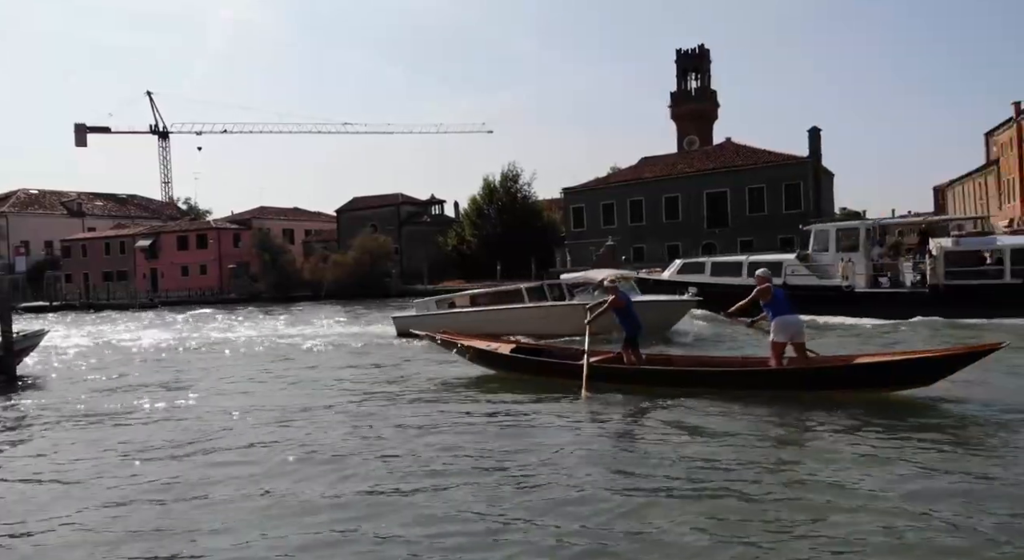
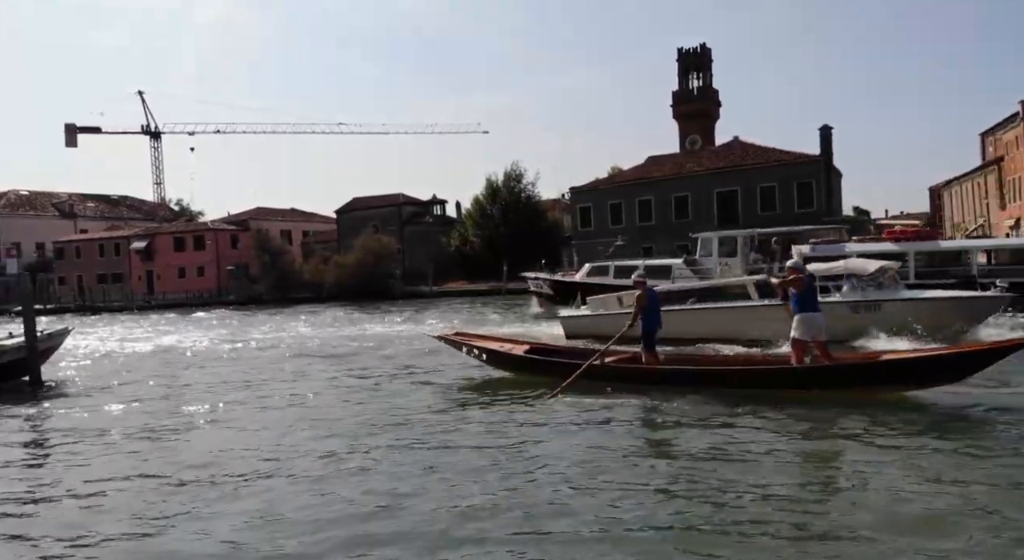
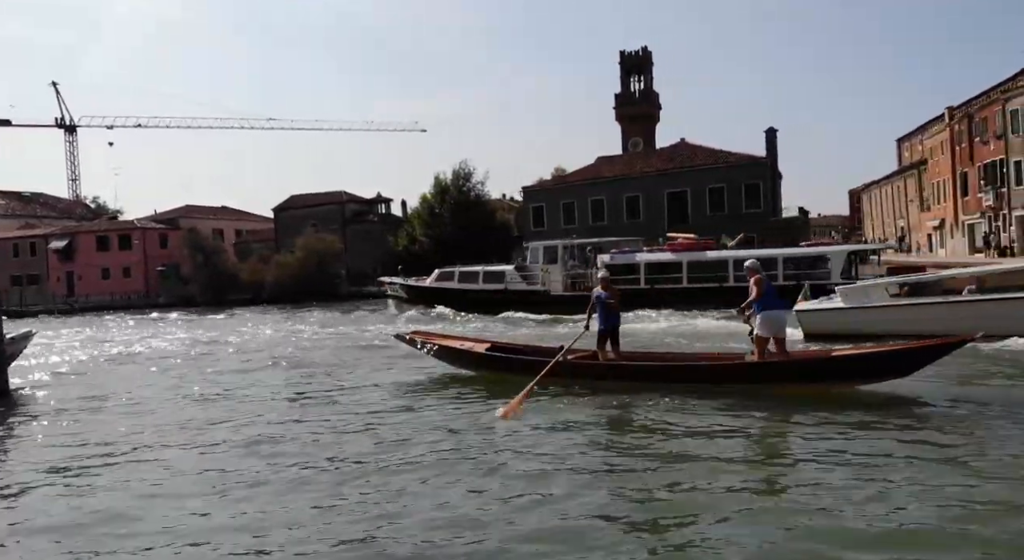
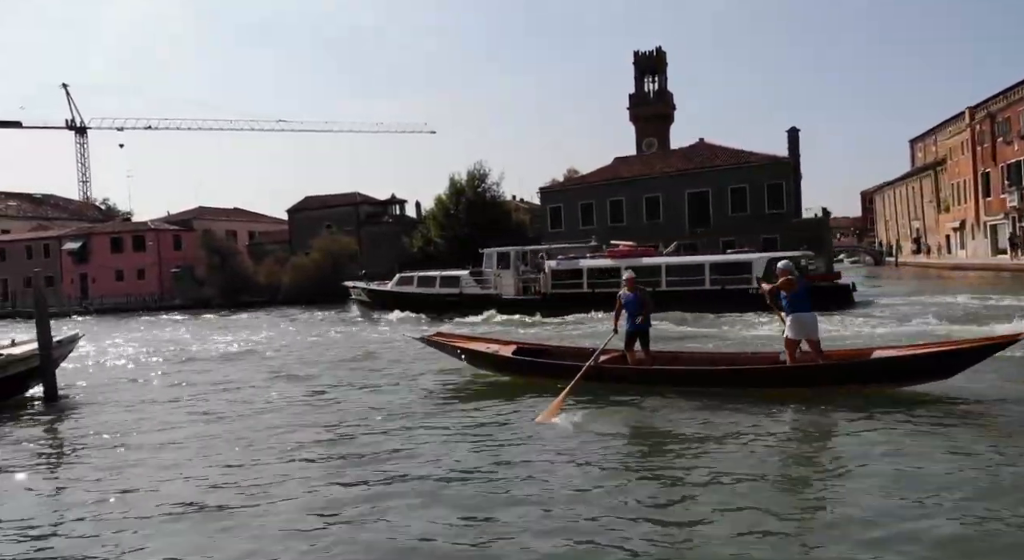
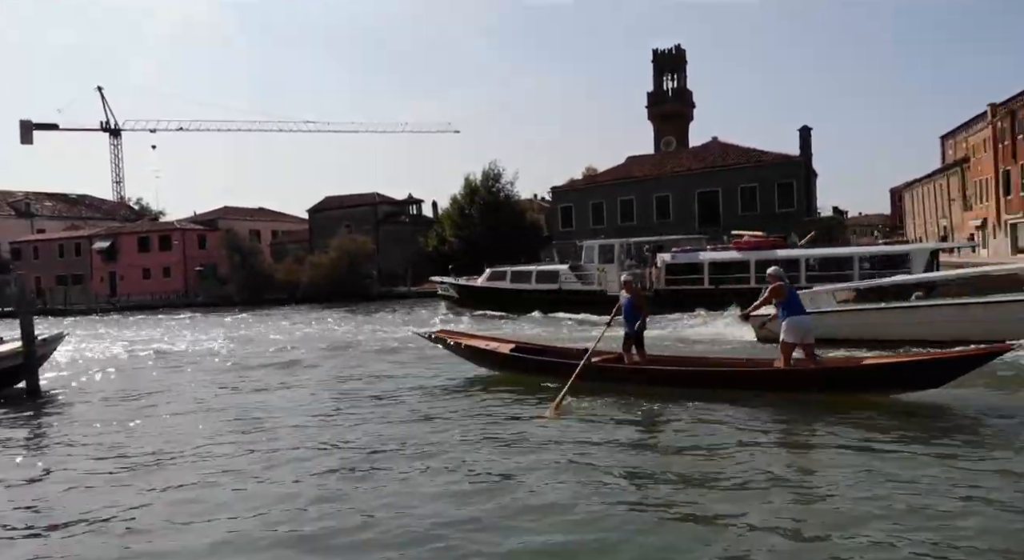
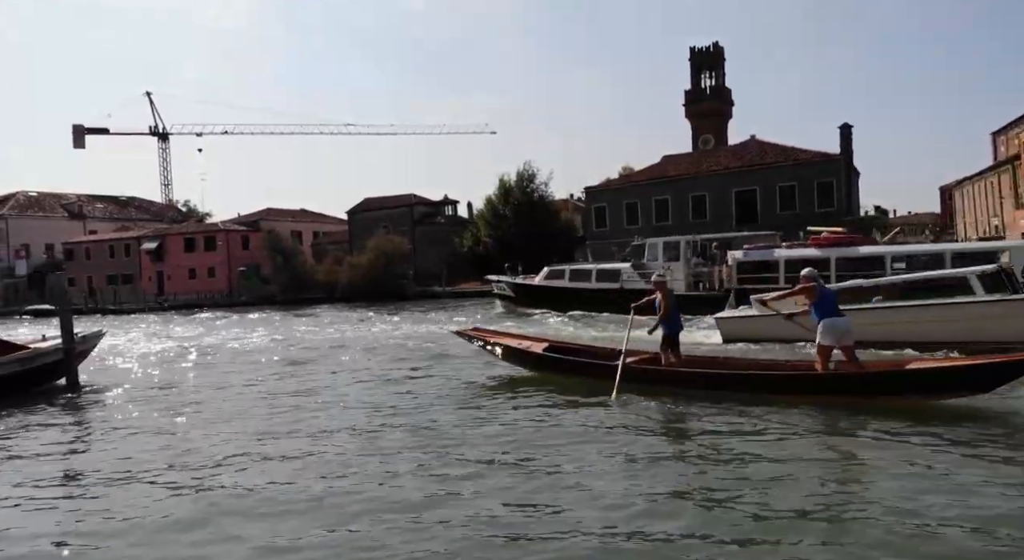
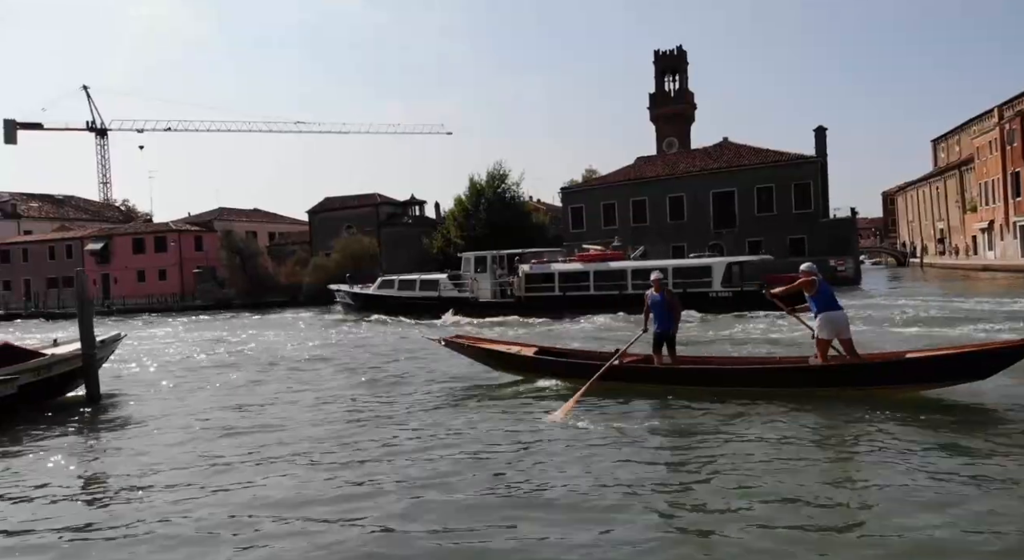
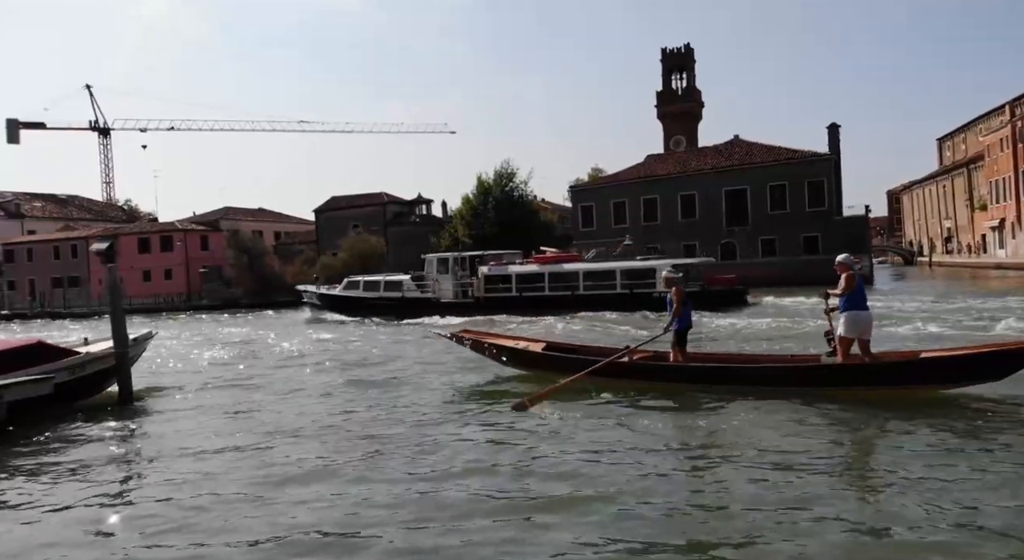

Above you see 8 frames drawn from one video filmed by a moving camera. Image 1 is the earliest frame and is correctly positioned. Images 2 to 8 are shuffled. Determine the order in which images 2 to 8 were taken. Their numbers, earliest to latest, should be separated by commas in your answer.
2, 6, 5, 3, 4, 7, 8
